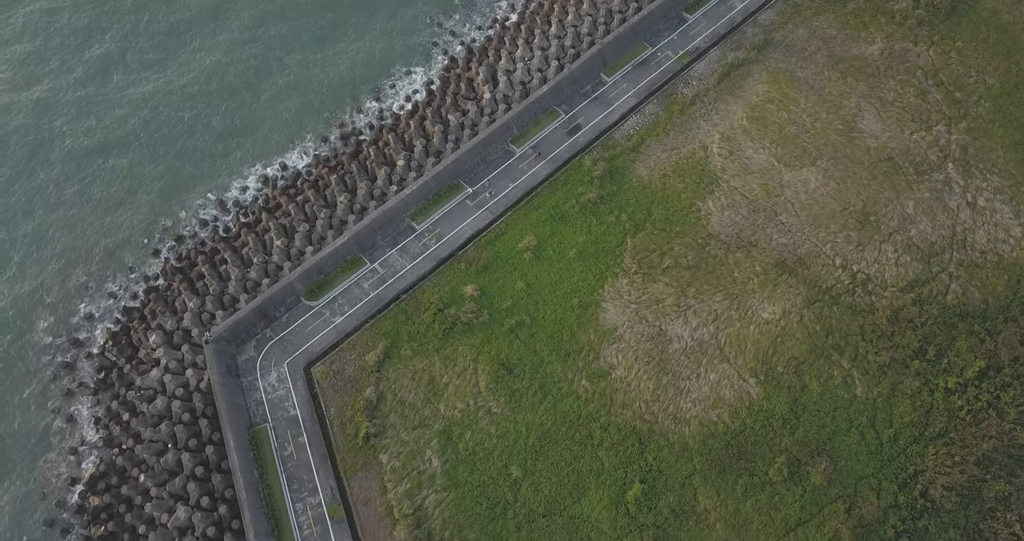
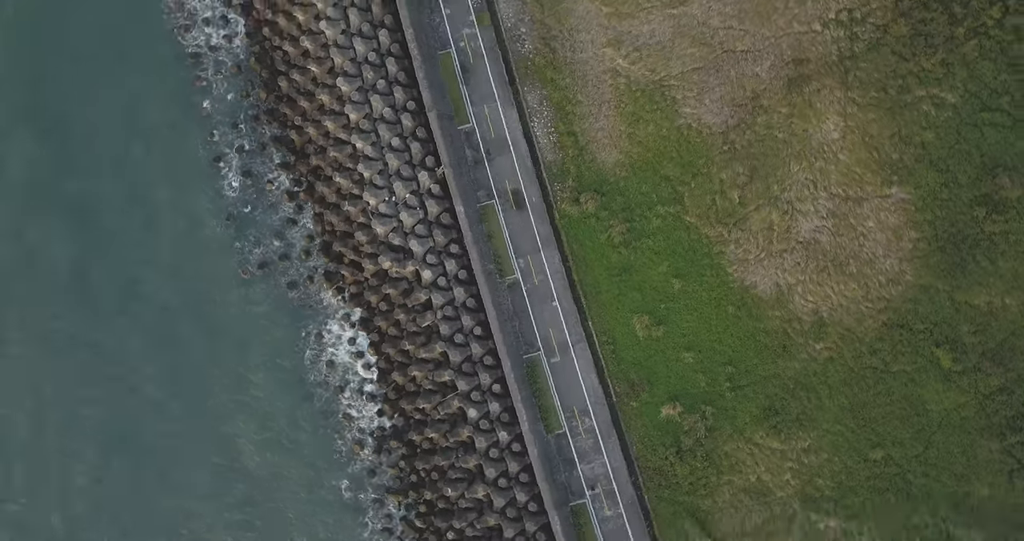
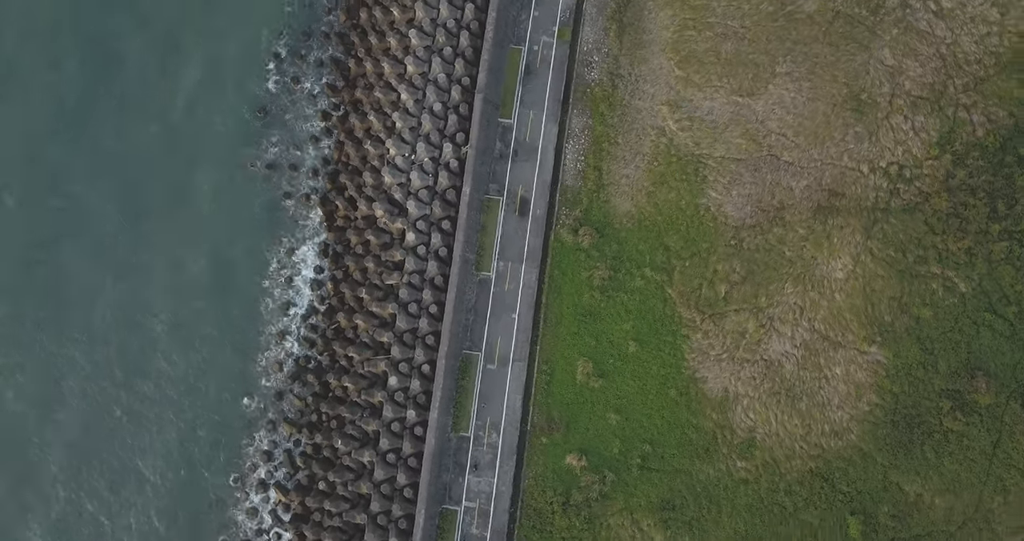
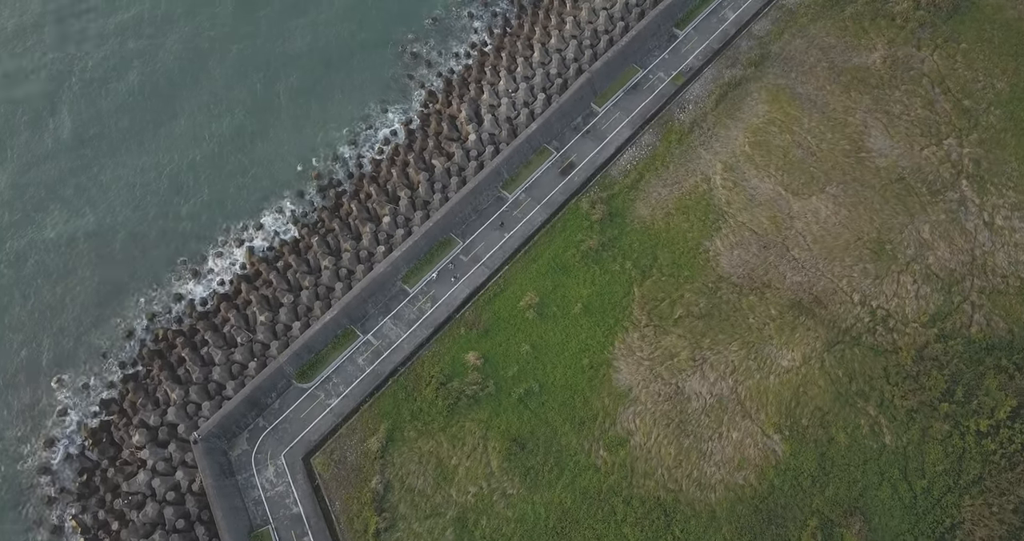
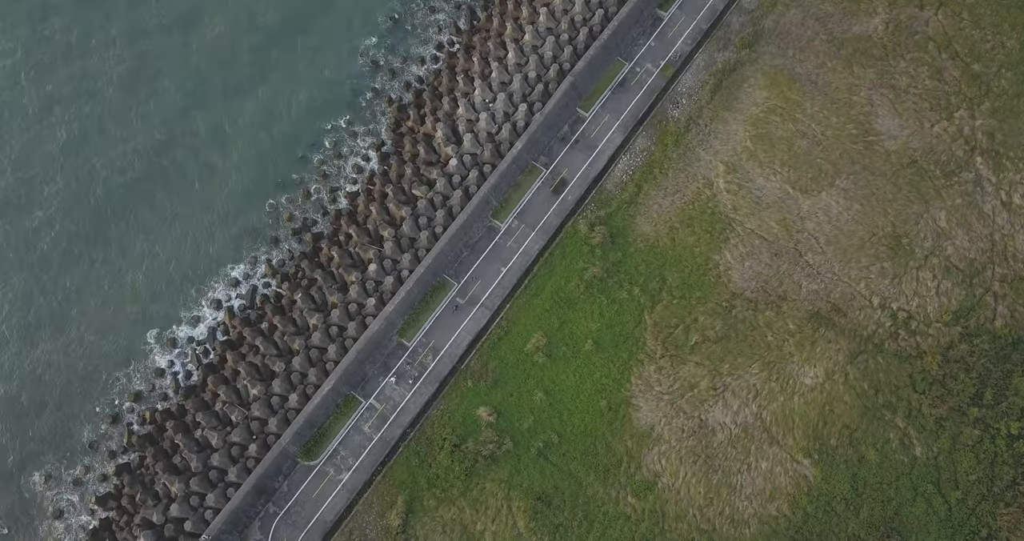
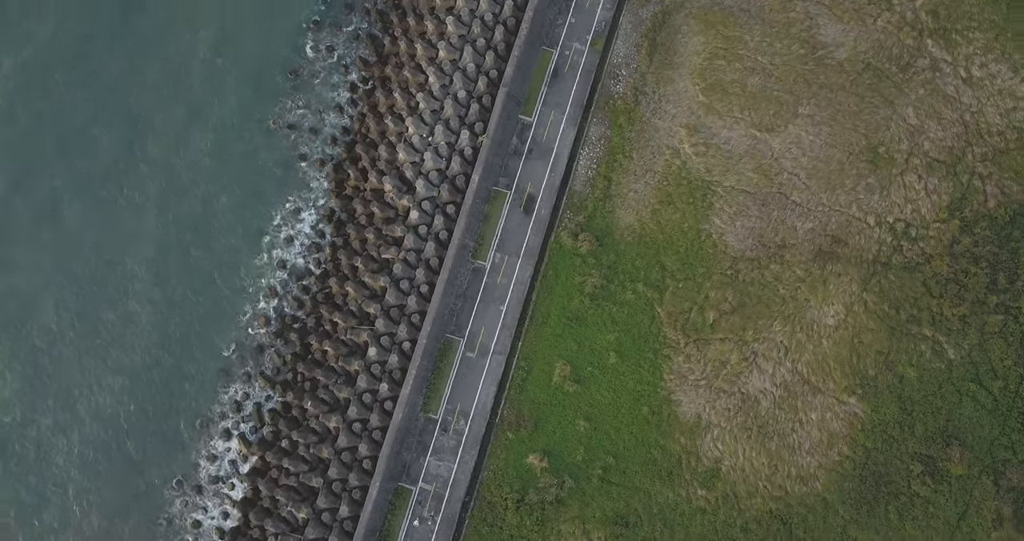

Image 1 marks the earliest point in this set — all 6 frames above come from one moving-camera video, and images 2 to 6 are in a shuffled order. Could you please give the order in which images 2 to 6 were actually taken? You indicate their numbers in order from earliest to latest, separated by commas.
4, 5, 6, 3, 2
